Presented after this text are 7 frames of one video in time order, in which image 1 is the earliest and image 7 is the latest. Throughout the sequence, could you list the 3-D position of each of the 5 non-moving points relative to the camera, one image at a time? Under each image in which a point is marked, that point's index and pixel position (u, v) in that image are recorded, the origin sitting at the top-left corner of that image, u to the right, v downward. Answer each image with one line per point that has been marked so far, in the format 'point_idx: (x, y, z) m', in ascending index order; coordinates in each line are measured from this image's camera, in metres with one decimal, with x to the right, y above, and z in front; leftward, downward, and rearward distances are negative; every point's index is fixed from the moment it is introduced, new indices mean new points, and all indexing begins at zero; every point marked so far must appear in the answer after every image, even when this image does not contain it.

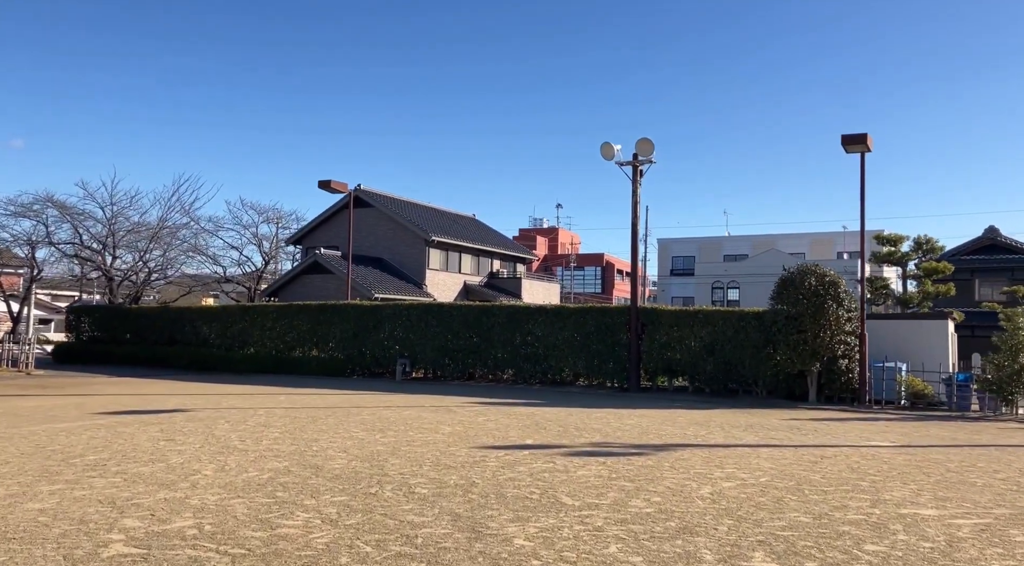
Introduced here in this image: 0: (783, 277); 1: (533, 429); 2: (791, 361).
0: (+5.9, +0.1, +18.8) m
1: (+0.3, -2.0, +11.8) m
2: (+6.0, -1.7, +18.4) m
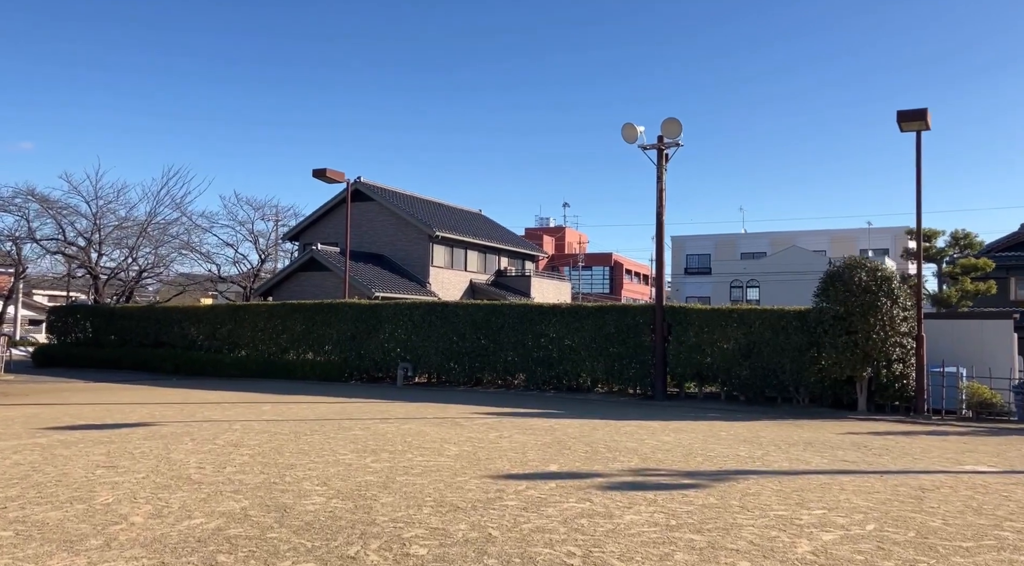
0: (+6.2, +0.2, +16.9) m
1: (+0.5, -1.9, +9.9) m
2: (+6.3, -1.6, +16.5) m
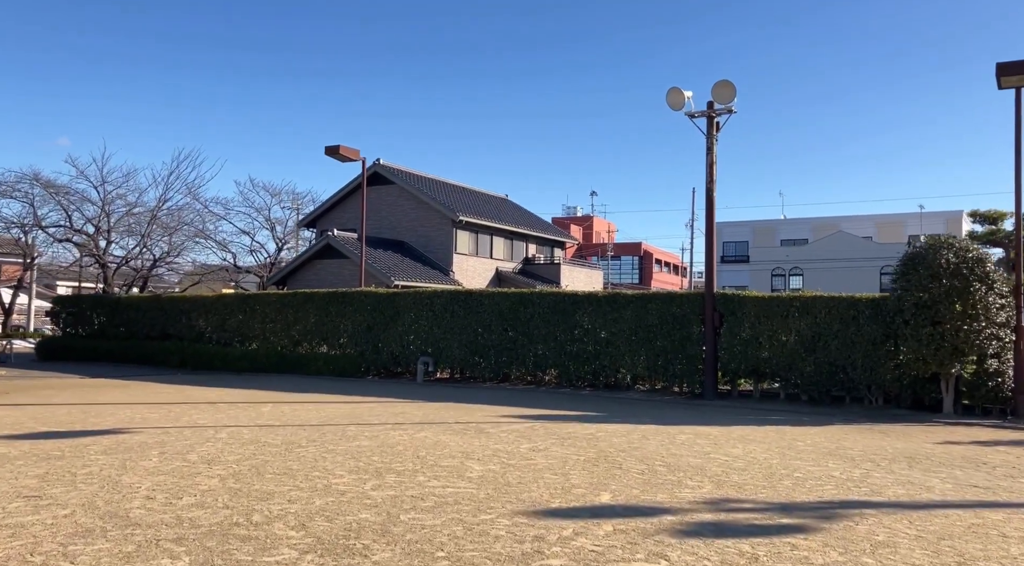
0: (+6.7, +0.5, +14.7) m
1: (+0.8, -1.7, +7.9) m
2: (+6.8, -1.3, +14.3) m
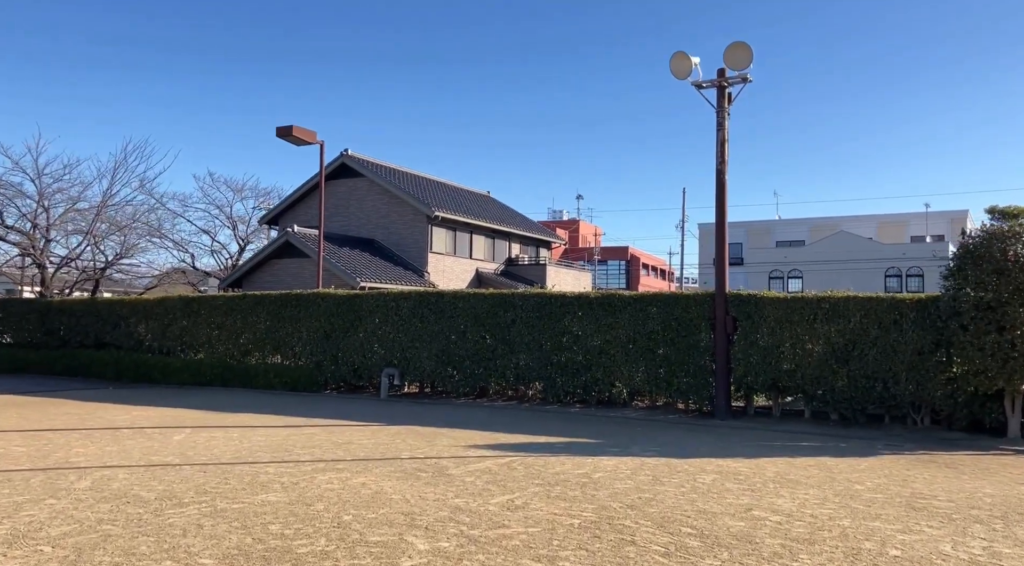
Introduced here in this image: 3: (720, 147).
0: (+6.4, +0.5, +12.1) m
1: (+0.6, -1.7, +5.3) m
2: (+6.5, -1.3, +11.8) m
3: (+3.5, +2.3, +14.5) m
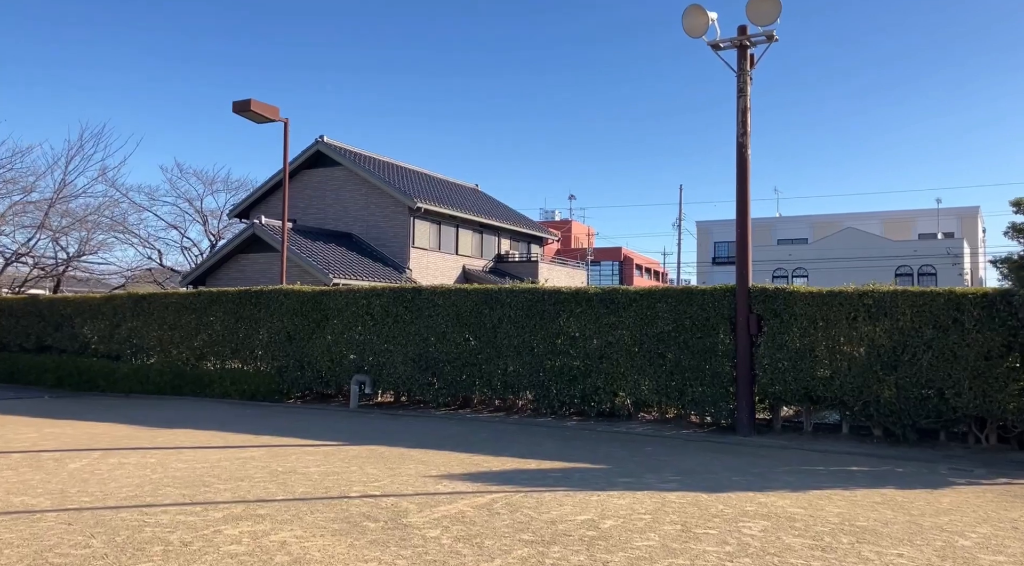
0: (+6.2, +0.7, +10.0) m
1: (+0.5, -1.5, +3.1) m
2: (+6.3, -1.1, +9.7) m
3: (+3.3, +2.4, +12.4) m
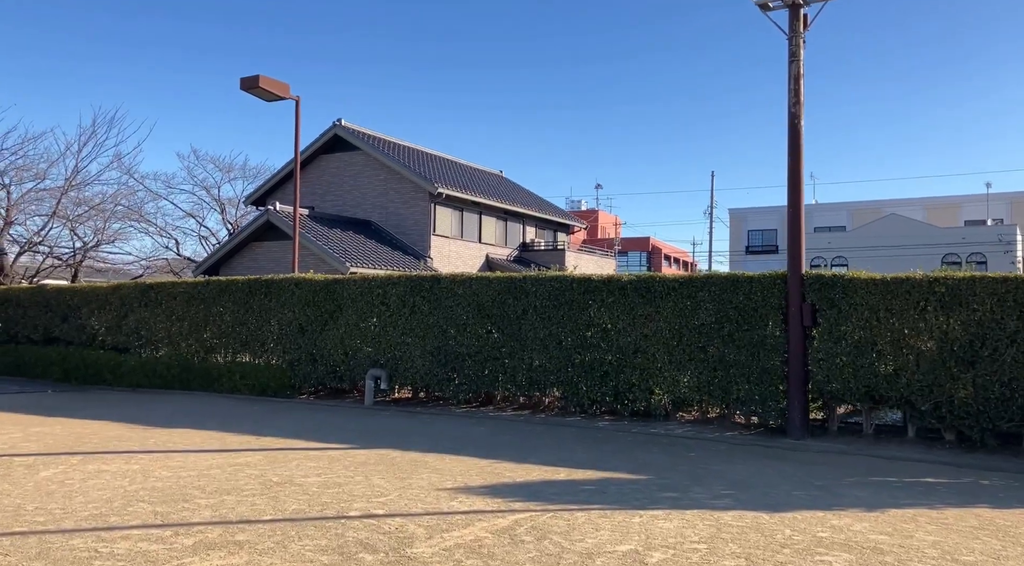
0: (+6.5, +0.8, +8.7) m
1: (+0.6, -1.4, +2.0) m
2: (+6.5, -1.0, +8.4) m
3: (+3.6, +2.6, +11.1) m
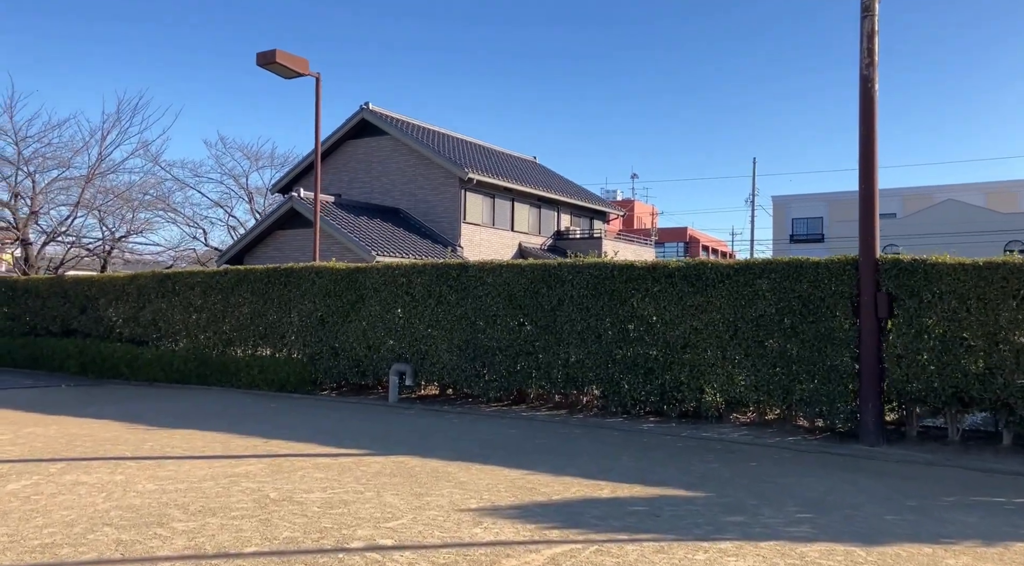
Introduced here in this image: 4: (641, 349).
0: (+6.8, +1.0, +7.3) m
1: (+0.6, -1.4, +0.8) m
2: (+6.8, -0.8, +6.9) m
3: (+4.0, +2.7, +9.8) m
4: (+1.7, -0.9, +11.4) m
